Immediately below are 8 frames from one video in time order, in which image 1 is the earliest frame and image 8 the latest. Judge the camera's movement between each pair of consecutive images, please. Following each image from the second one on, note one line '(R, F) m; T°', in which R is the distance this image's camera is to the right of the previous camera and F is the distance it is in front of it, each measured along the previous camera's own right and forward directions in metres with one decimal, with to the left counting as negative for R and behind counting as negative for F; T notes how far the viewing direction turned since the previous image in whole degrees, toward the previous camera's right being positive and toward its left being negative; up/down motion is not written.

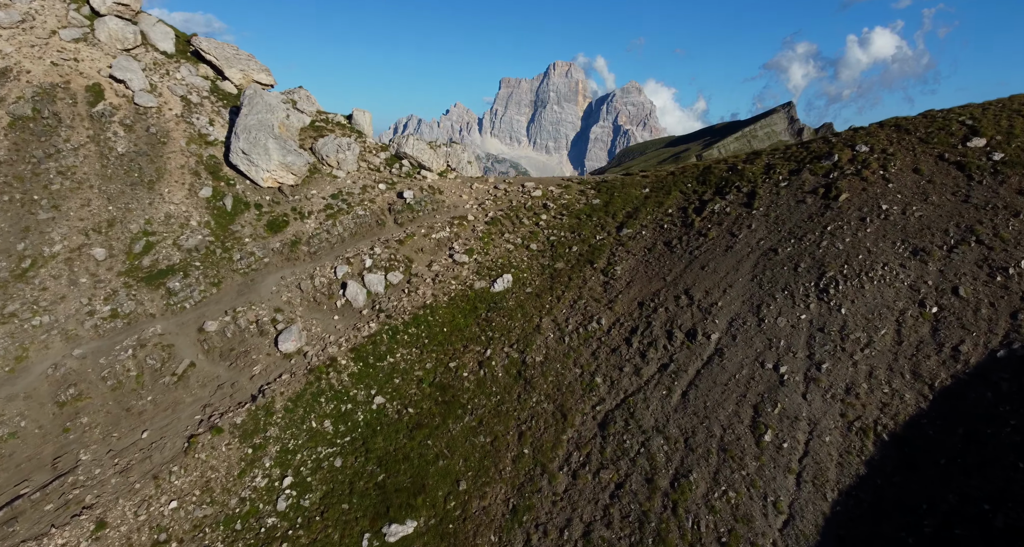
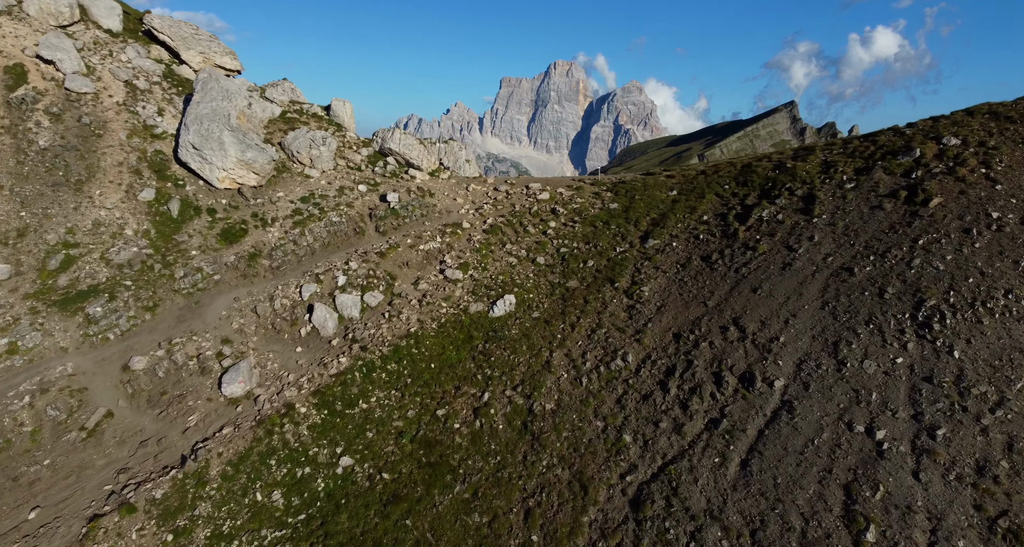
(-0.2, +7.9) m; 0°
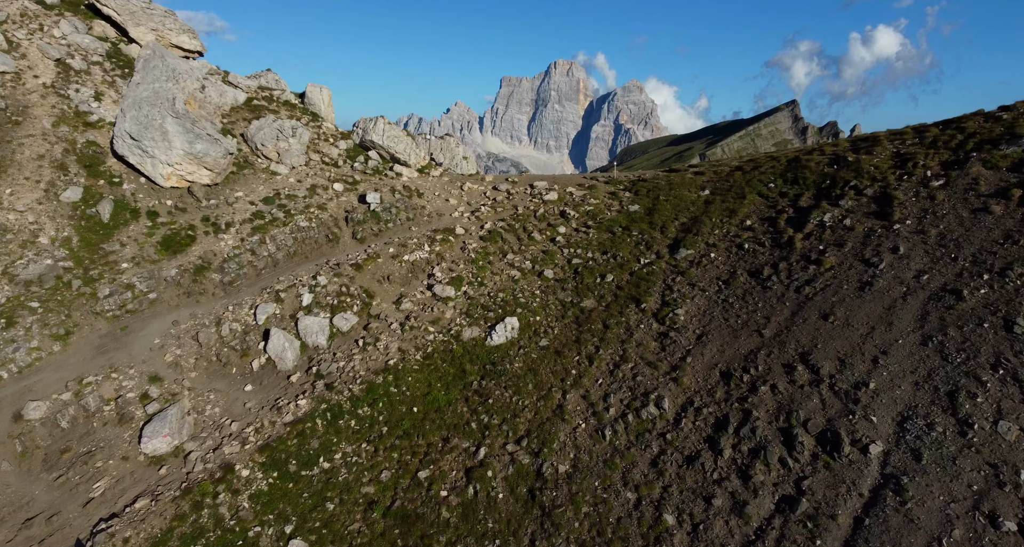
(-0.2, +6.9) m; 0°
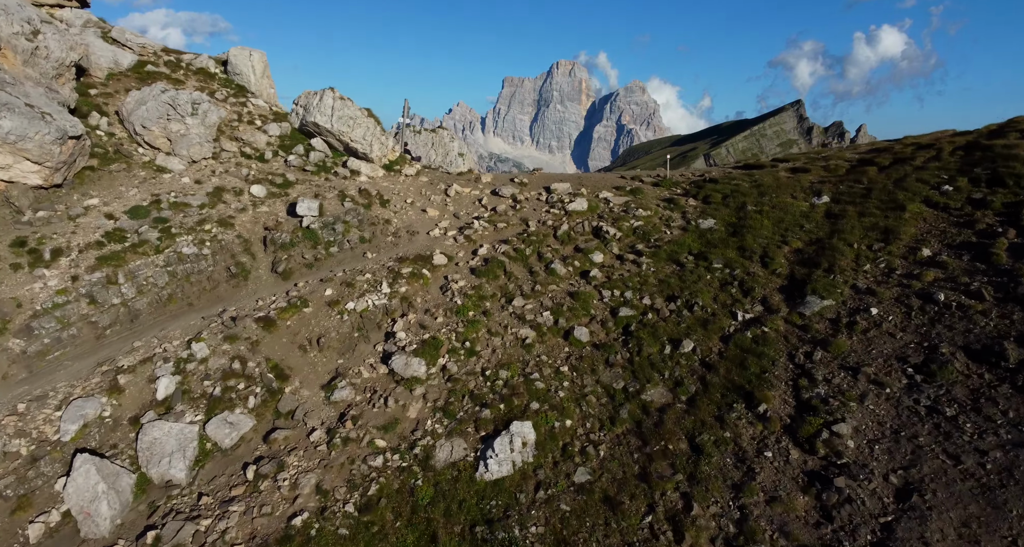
(-0.3, +13.6) m; 0°
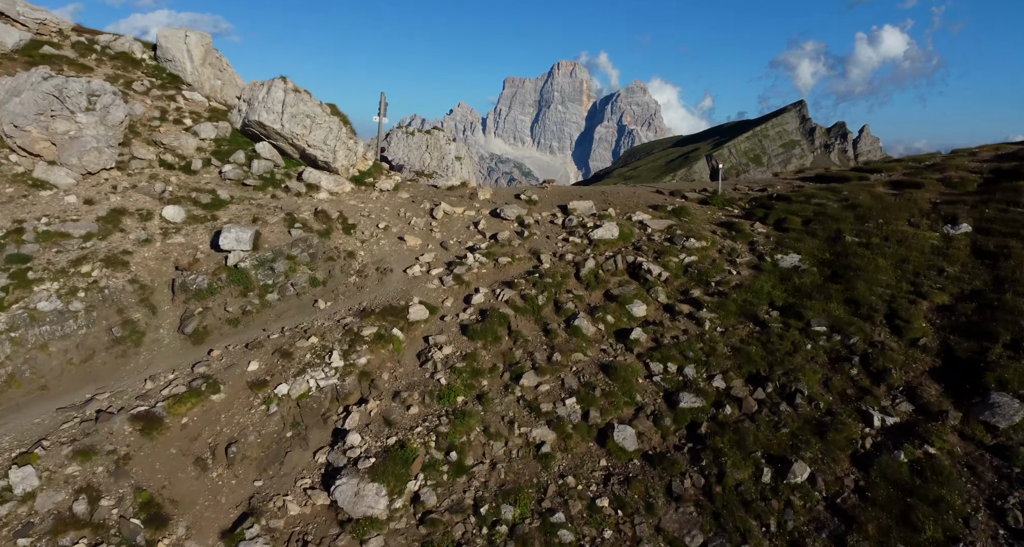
(-0.2, +7.3) m; 0°
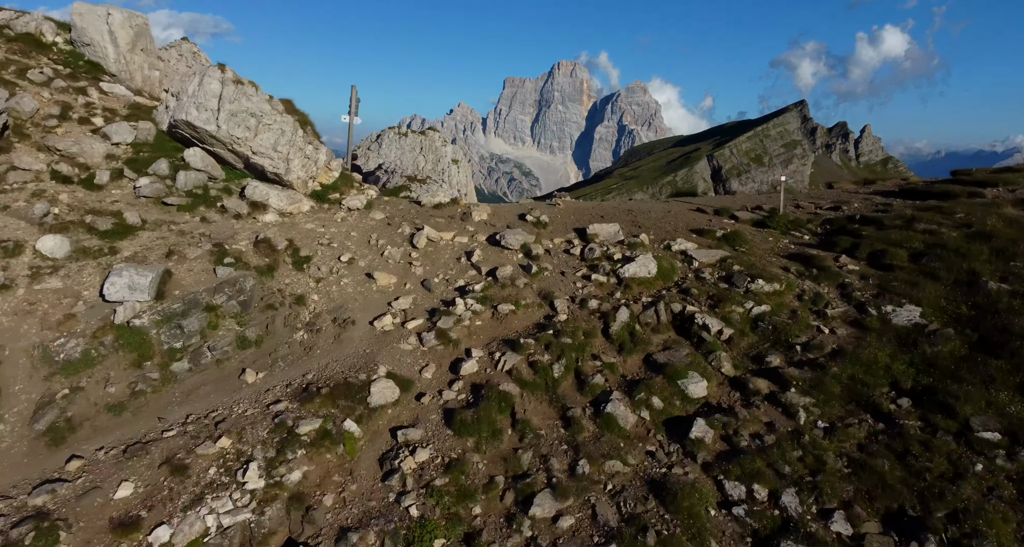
(-0.1, +5.5) m; 0°
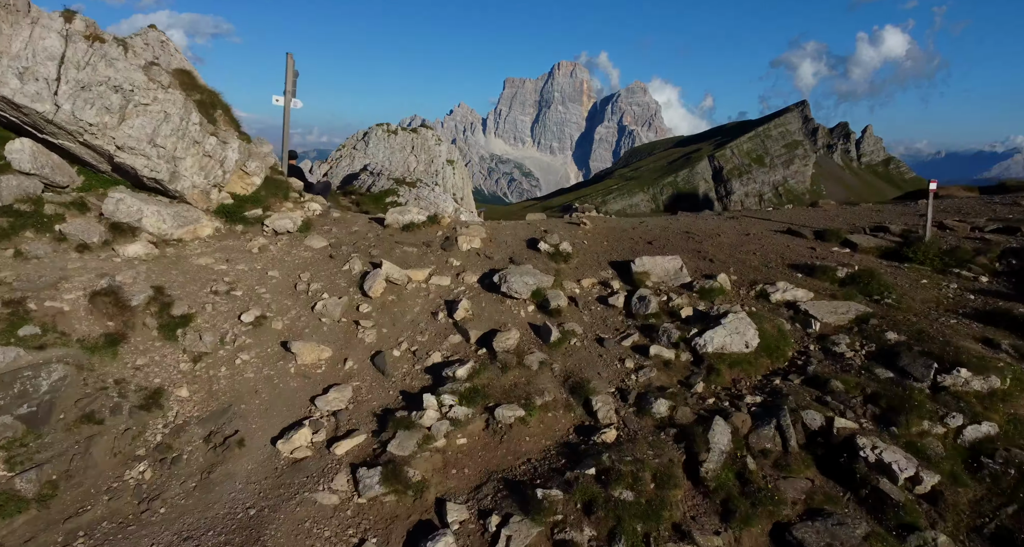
(-0.1, +6.8) m; 0°
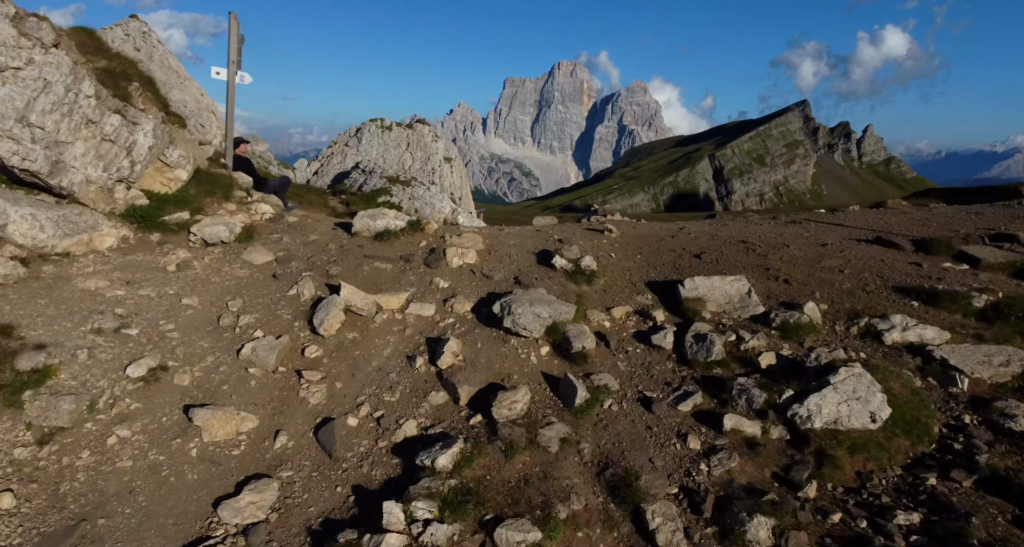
(-0.1, +3.4) m; 0°
